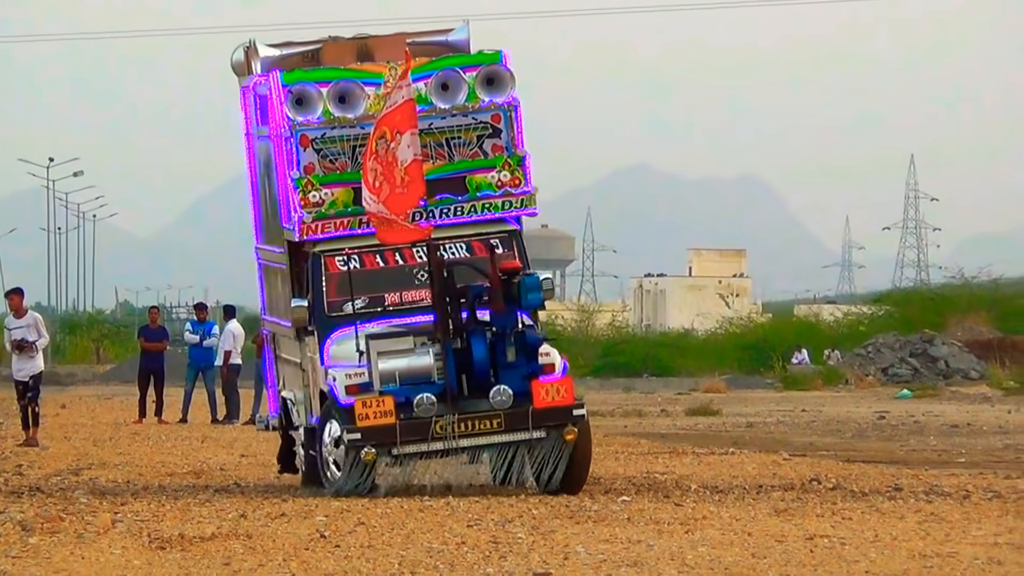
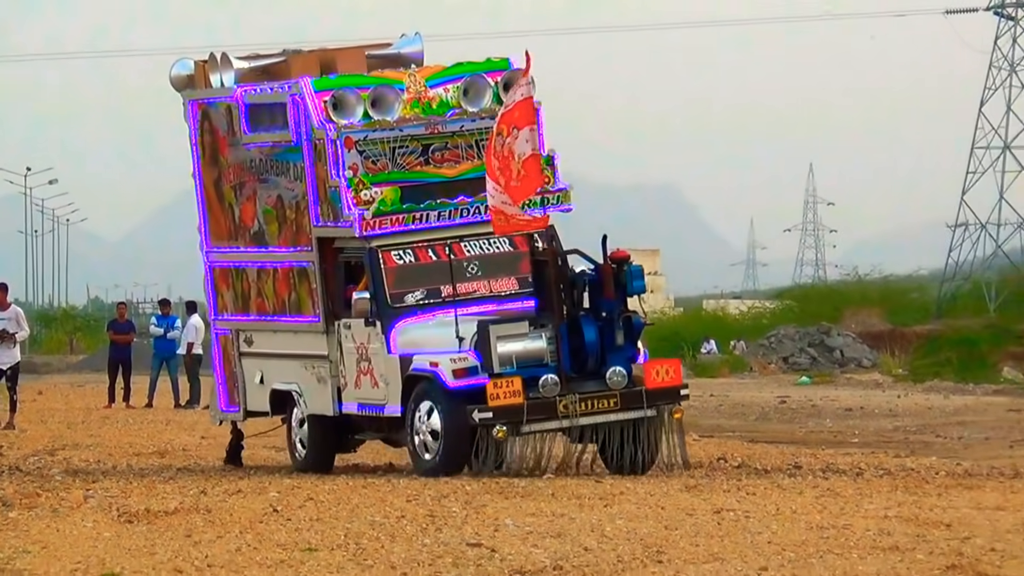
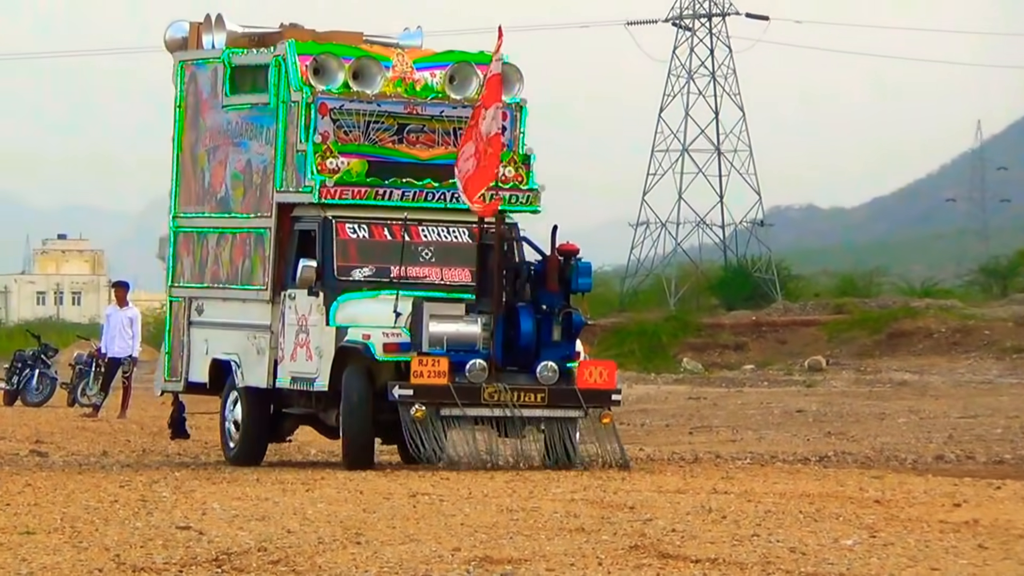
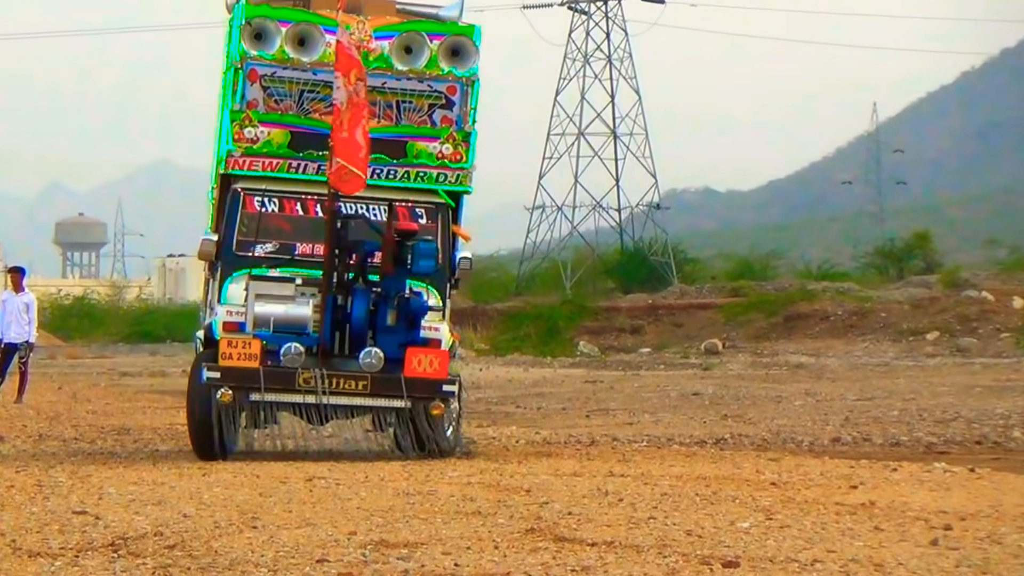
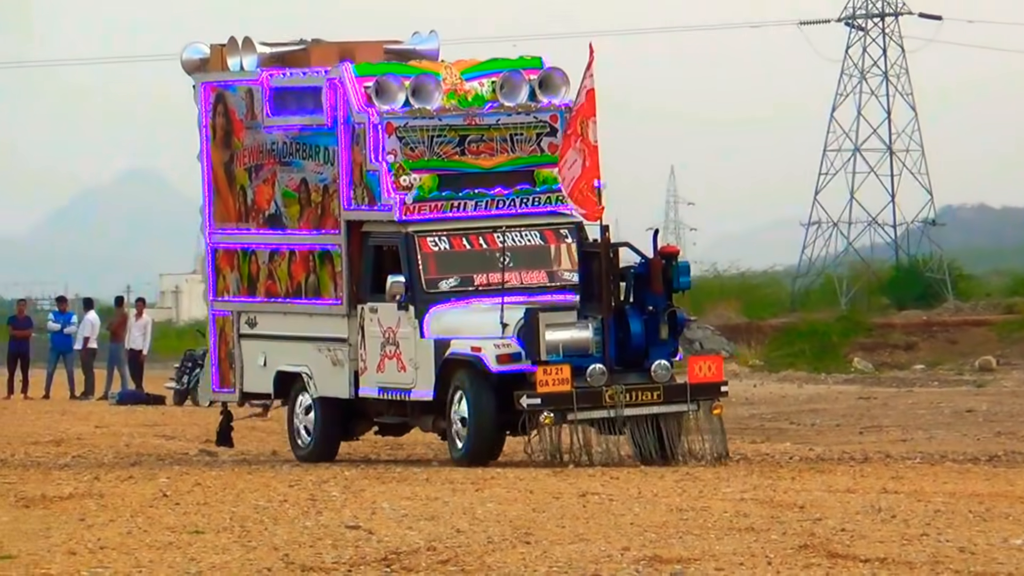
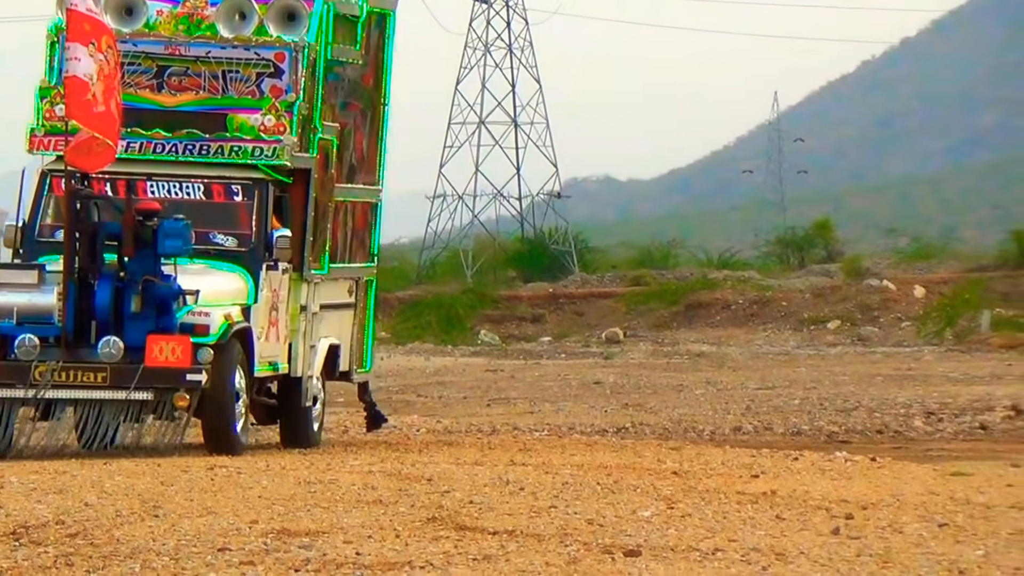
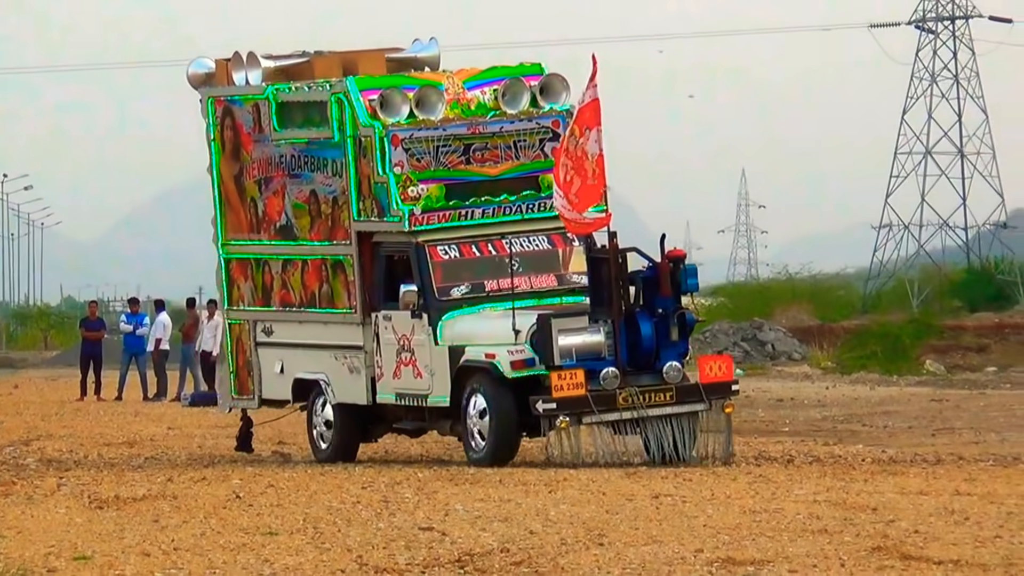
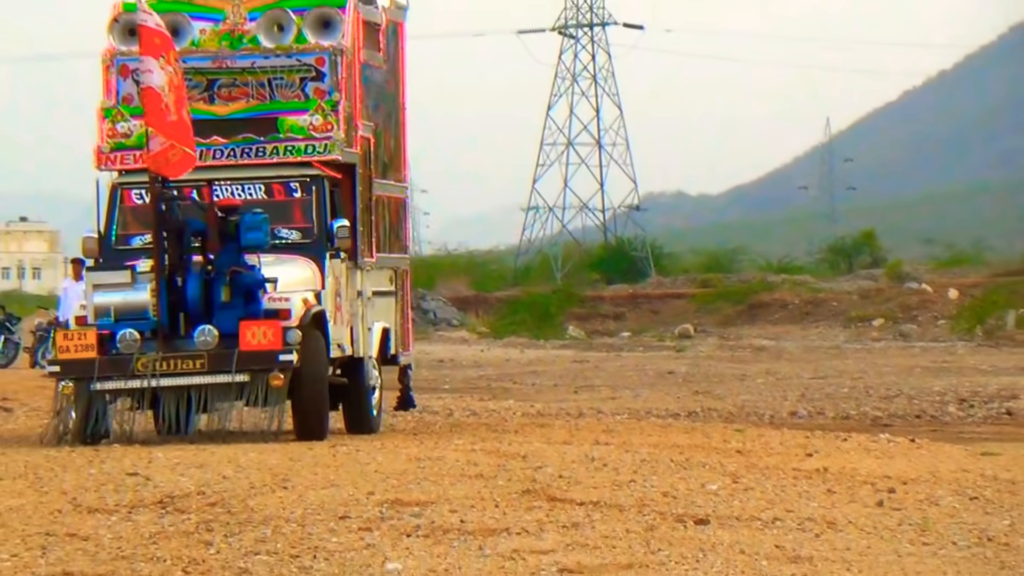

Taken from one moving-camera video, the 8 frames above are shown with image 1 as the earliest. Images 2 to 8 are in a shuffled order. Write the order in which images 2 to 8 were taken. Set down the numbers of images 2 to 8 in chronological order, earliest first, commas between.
2, 7, 5, 3, 4, 6, 8
